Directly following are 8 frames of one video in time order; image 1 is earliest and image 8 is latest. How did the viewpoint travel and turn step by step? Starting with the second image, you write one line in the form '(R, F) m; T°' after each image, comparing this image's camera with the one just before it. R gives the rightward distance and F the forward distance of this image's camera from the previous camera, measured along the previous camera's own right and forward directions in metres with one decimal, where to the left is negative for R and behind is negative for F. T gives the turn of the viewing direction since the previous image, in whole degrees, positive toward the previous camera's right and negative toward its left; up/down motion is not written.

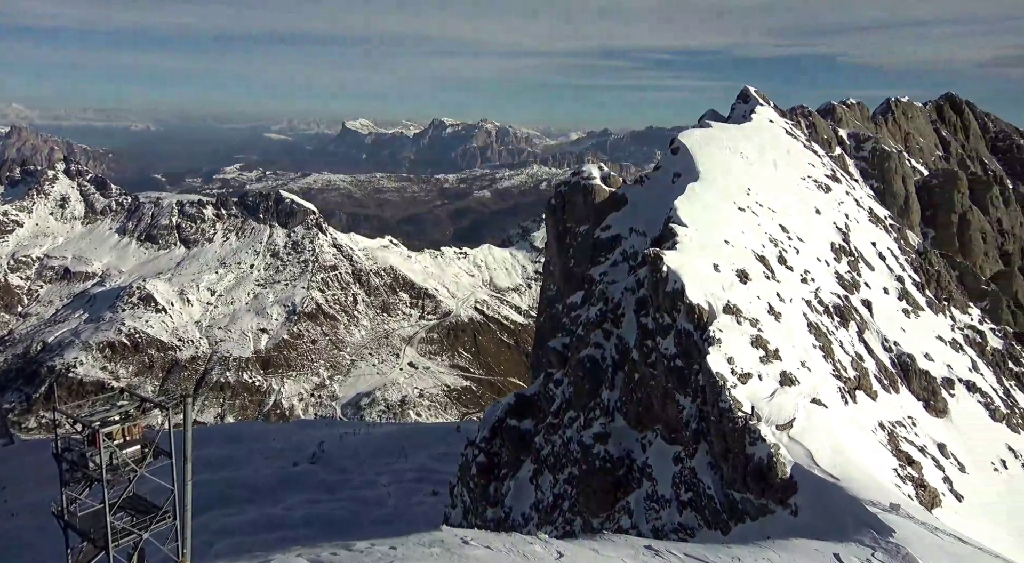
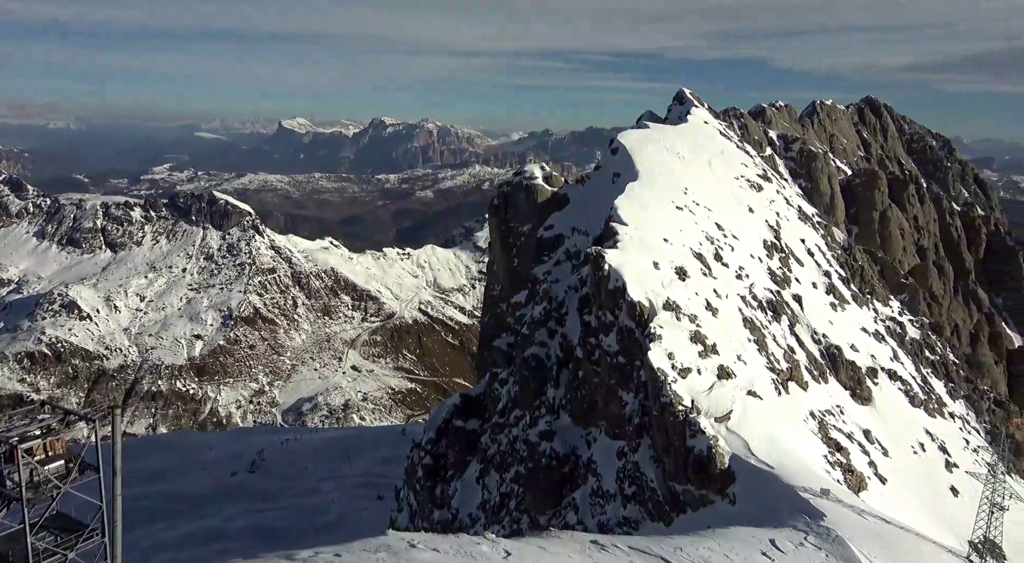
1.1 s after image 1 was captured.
(-1.1, -0.1) m; +6°
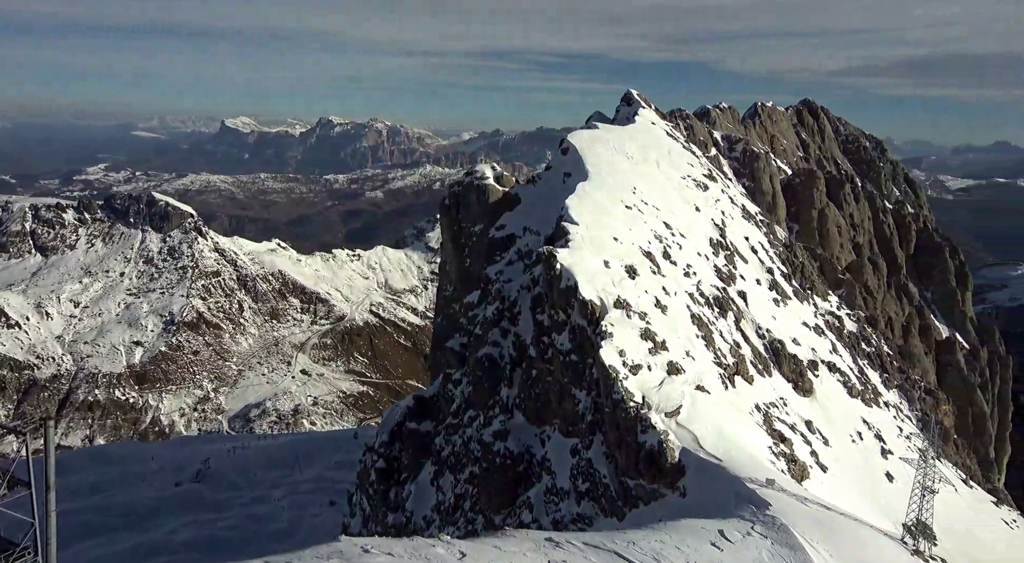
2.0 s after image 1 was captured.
(-1.1, -0.1) m; +5°
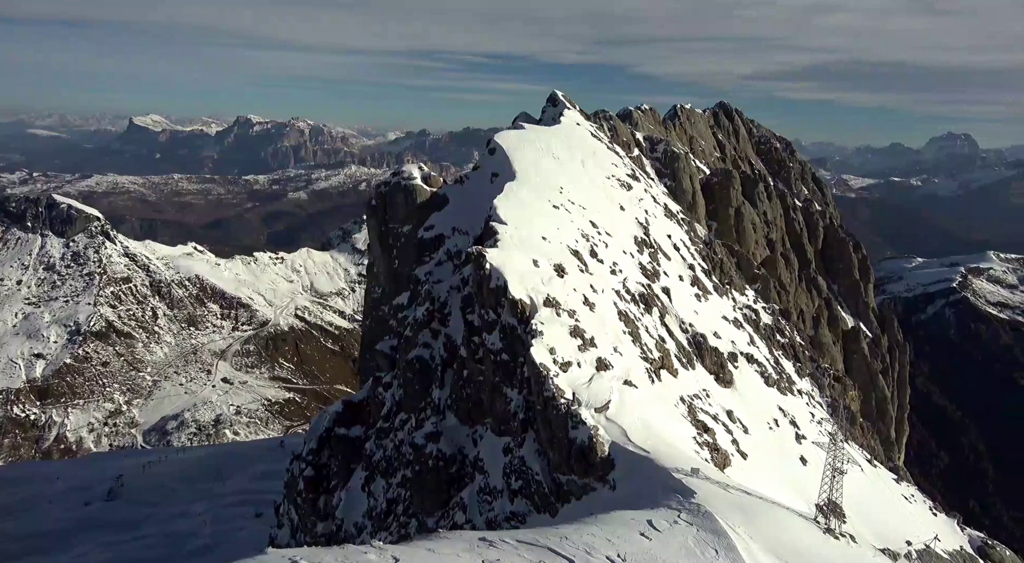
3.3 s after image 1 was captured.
(-1.7, 0.0) m; +8°
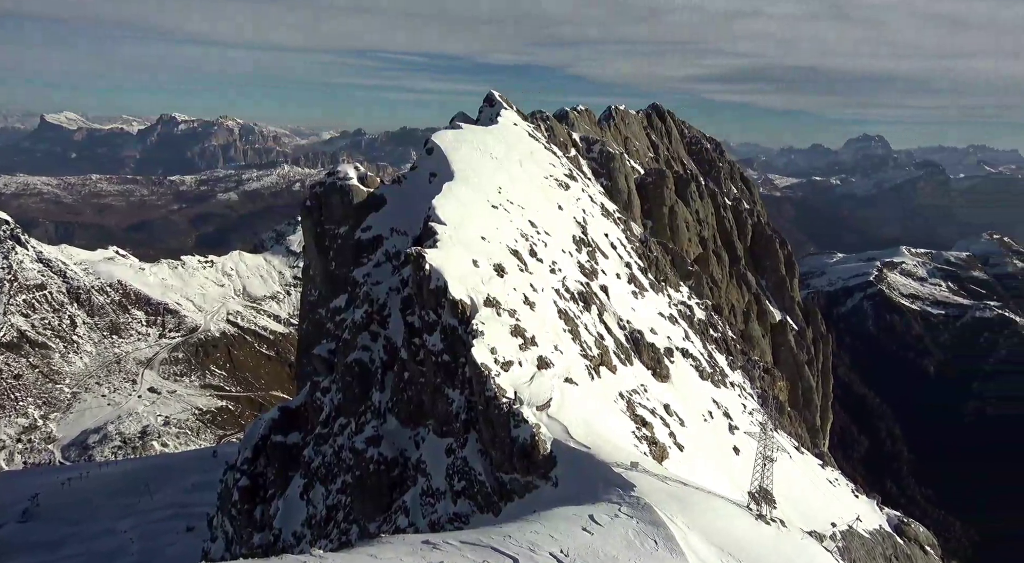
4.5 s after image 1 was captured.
(-1.5, +0.2) m; +6°
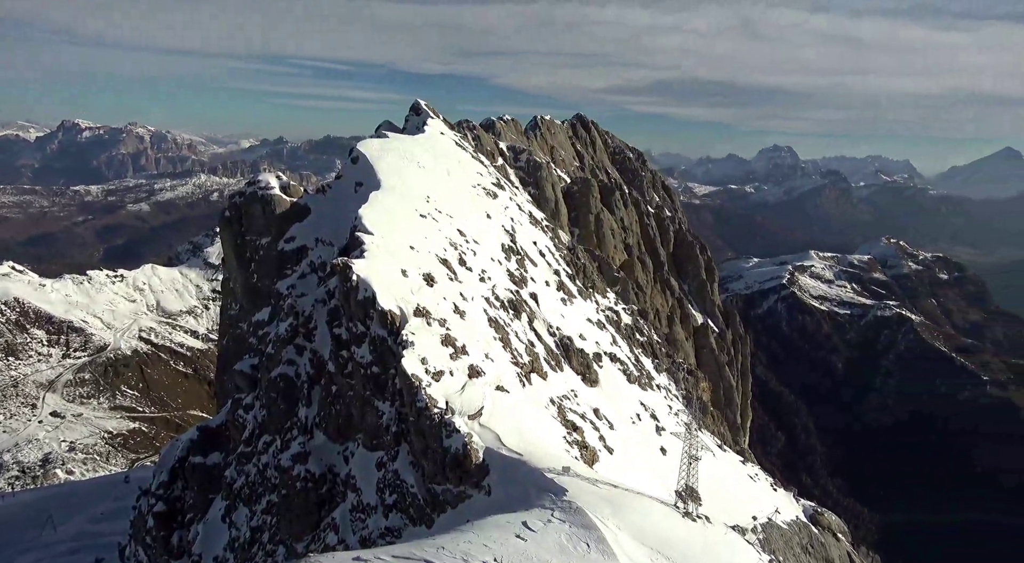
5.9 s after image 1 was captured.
(-1.4, +0.2) m; +7°
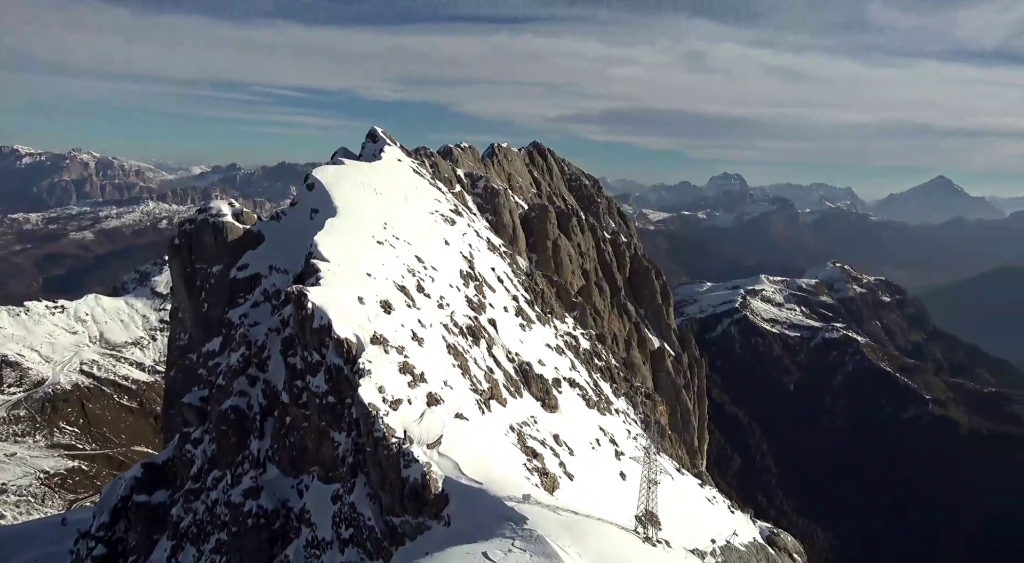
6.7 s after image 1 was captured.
(-0.7, +0.1) m; +4°
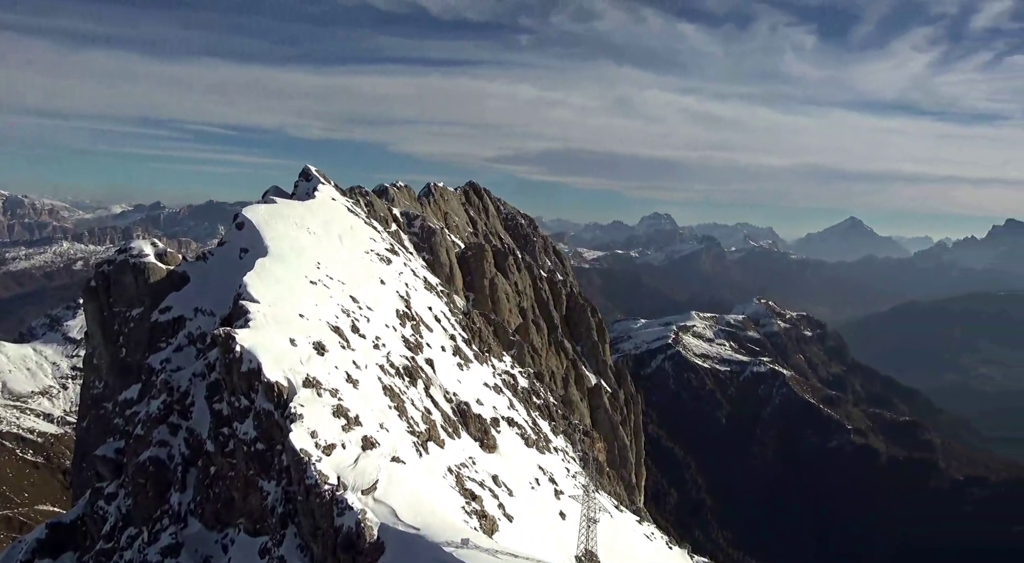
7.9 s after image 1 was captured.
(-0.9, +0.4) m; +6°
